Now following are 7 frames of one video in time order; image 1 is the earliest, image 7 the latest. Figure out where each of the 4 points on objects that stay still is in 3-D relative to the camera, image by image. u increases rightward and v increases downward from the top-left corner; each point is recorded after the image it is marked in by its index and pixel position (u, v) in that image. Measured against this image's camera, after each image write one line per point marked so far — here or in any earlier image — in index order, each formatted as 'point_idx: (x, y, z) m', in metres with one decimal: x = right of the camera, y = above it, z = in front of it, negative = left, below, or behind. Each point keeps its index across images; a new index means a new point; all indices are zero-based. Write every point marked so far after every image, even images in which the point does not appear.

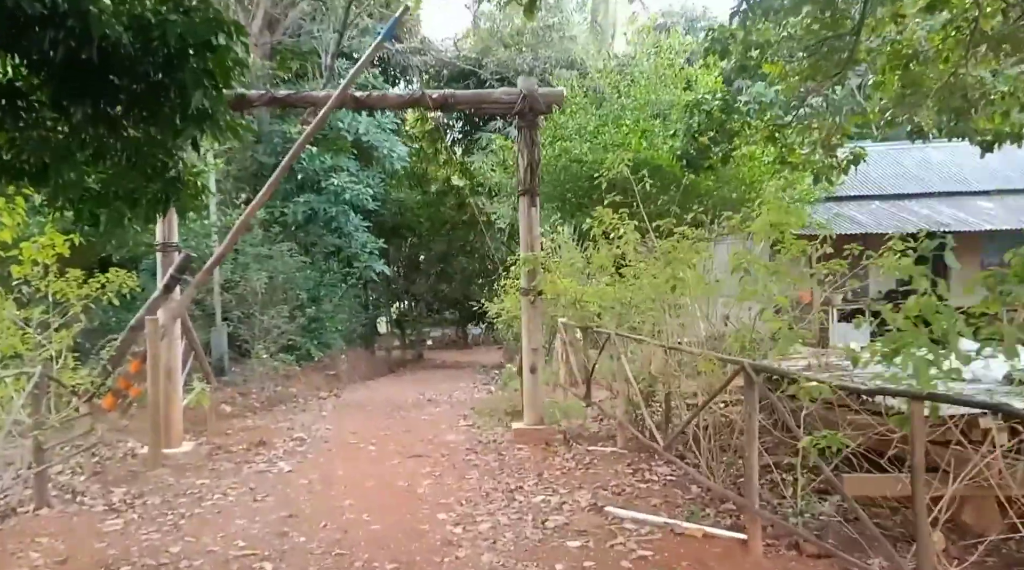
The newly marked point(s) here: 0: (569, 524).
0: (+0.3, -1.2, +4.4) m
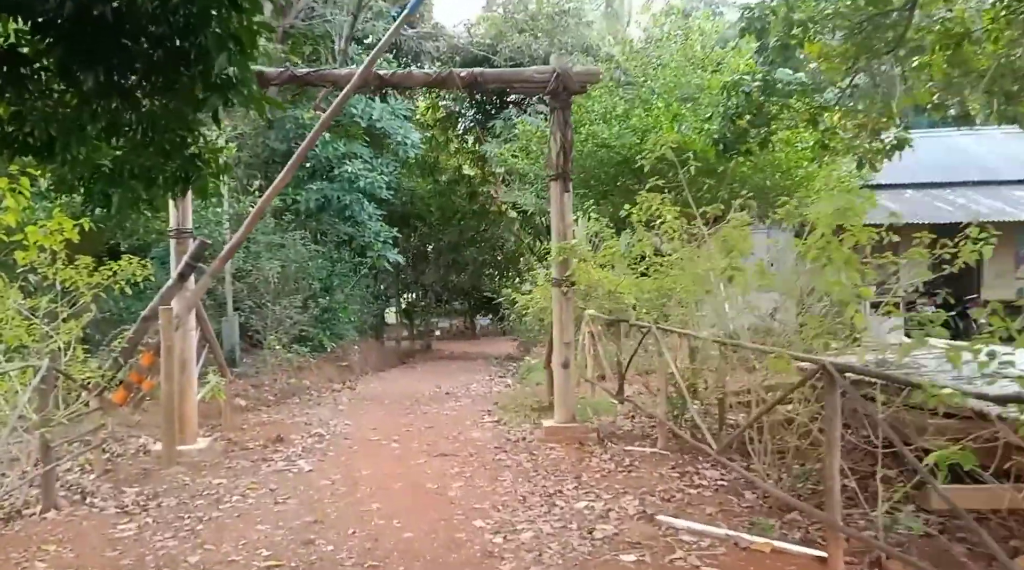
0: (+0.5, -1.1, +4.0) m
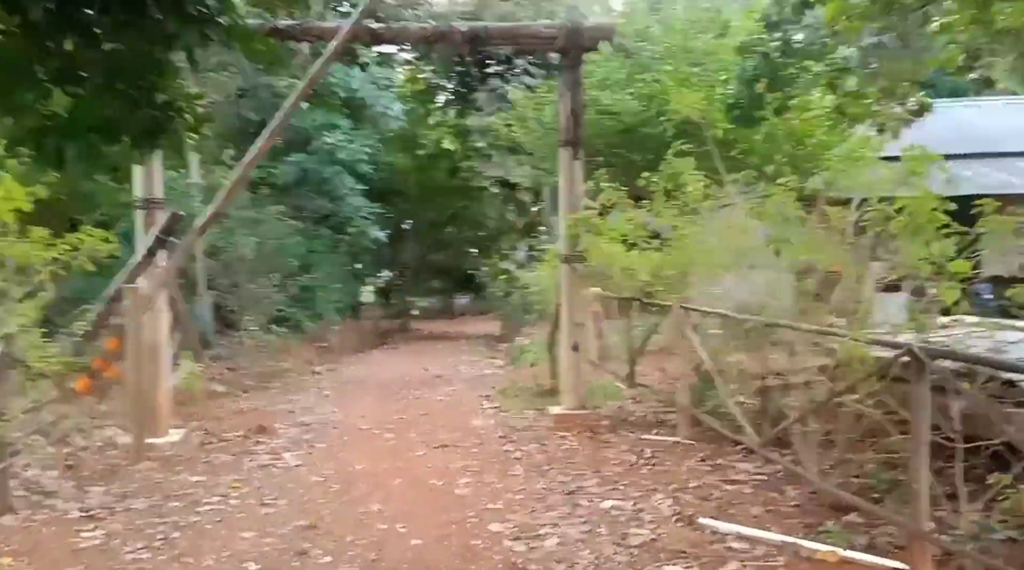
0: (+0.6, -1.0, +3.6) m
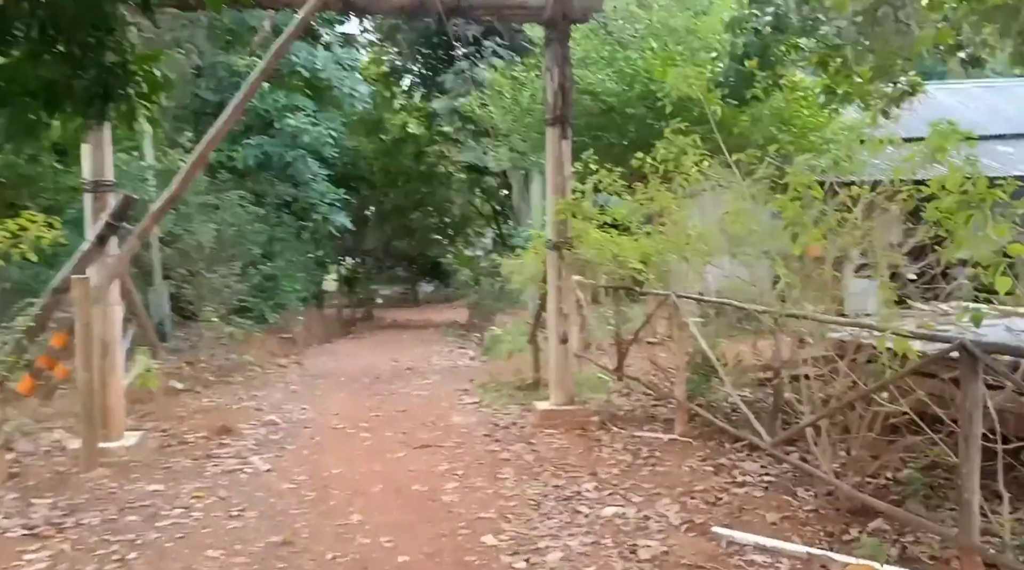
0: (+0.6, -1.0, +3.2) m
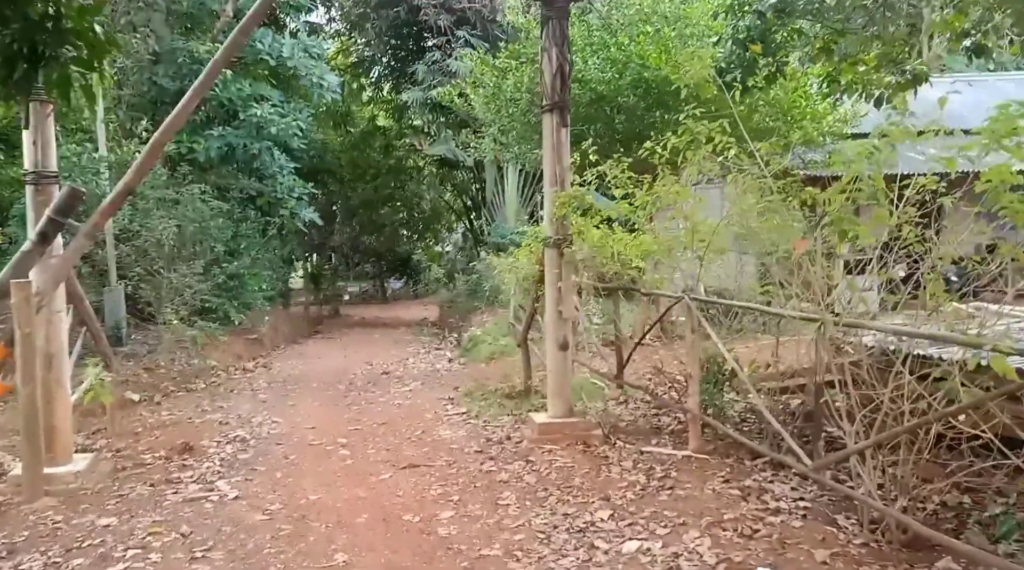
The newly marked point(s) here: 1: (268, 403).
0: (+0.6, -1.0, +2.8) m
1: (-1.8, -0.9, +6.6) m
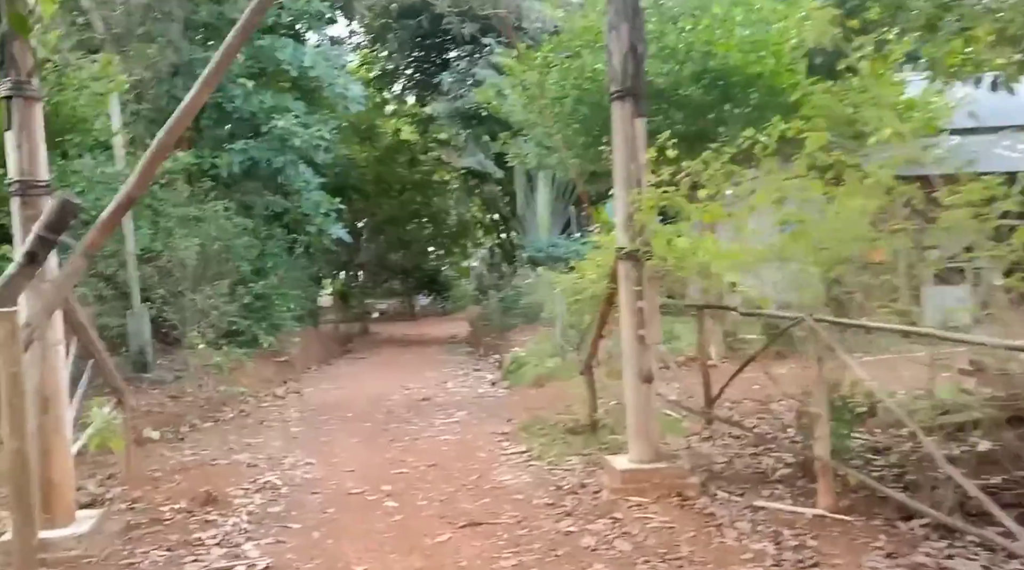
0: (+0.9, -1.0, +2.0) m
1: (-1.4, -1.0, +5.9) m
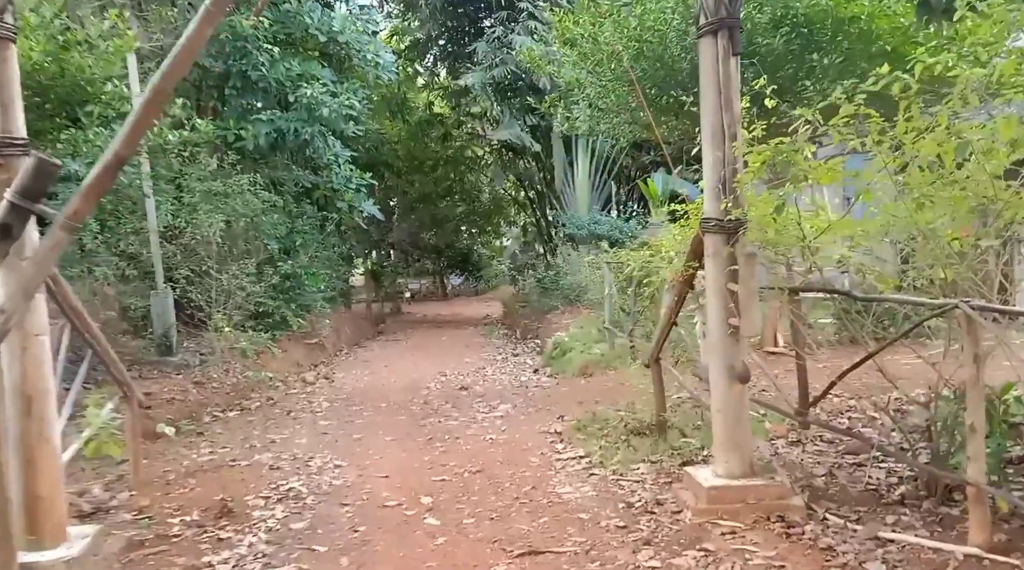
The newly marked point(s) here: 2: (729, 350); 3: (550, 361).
0: (+1.1, -1.0, +1.3) m
1: (-1.1, -0.9, +5.3) m
2: (+0.8, -0.2, +3.5) m
3: (+0.4, -0.7, +8.7) m
